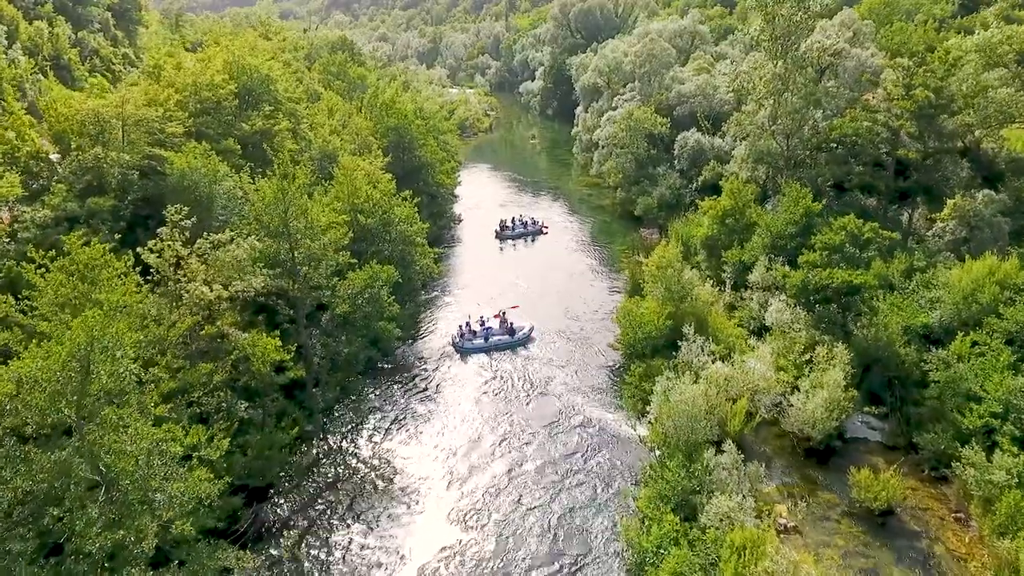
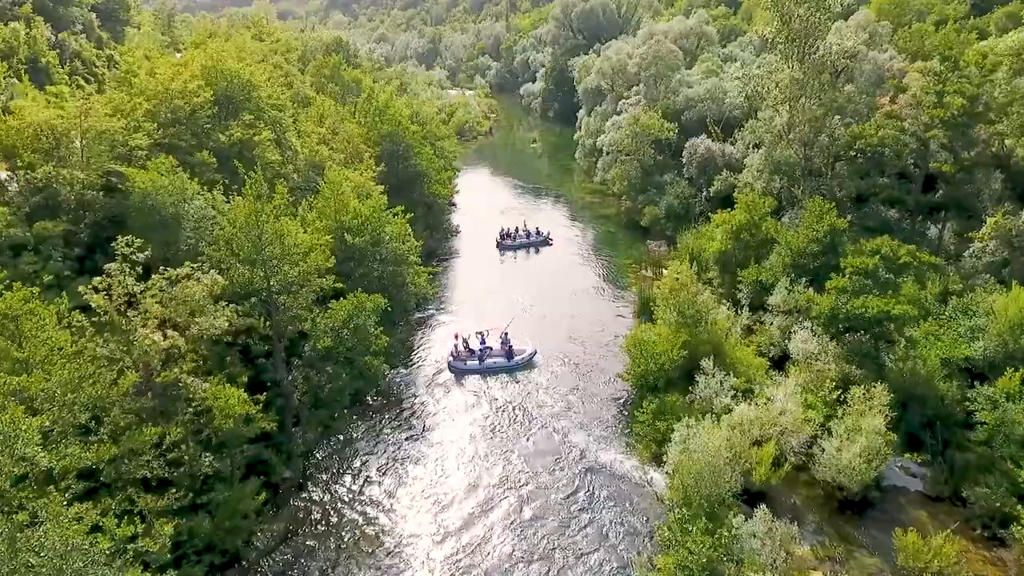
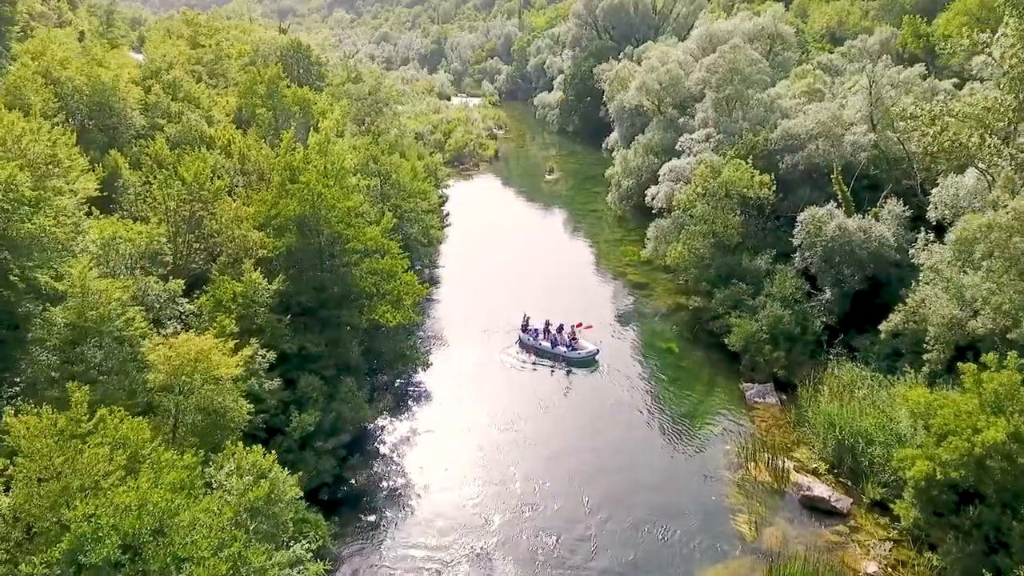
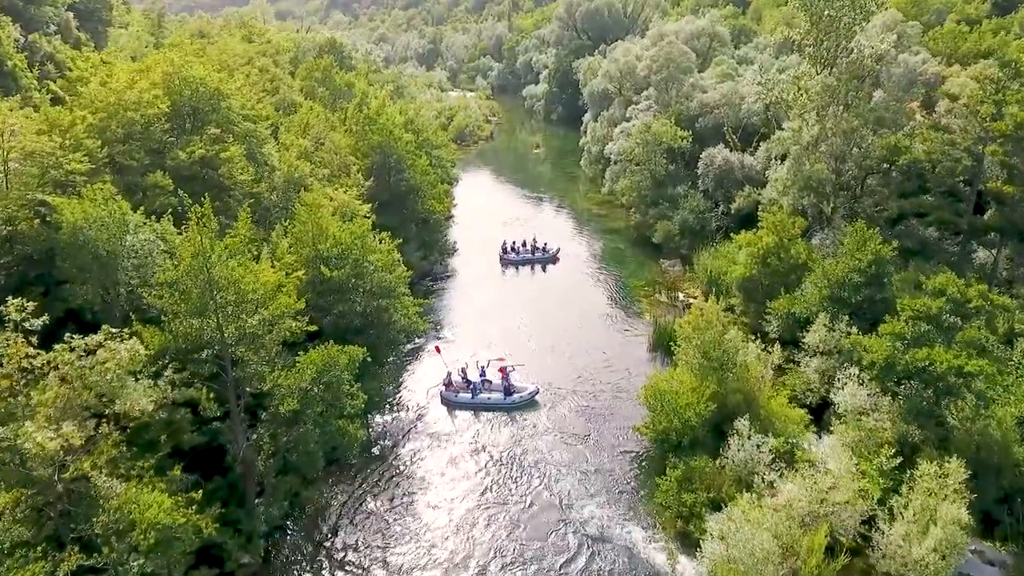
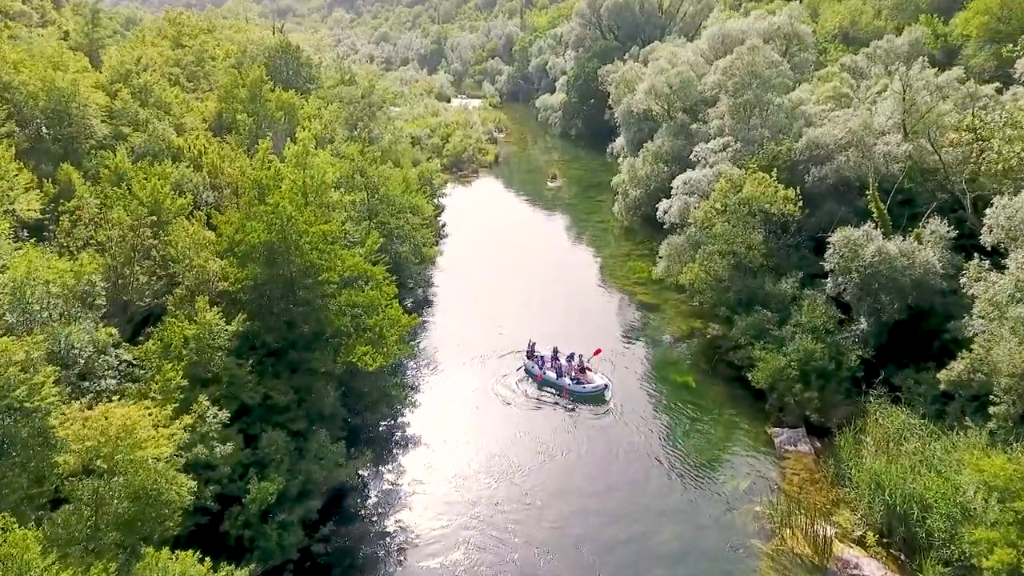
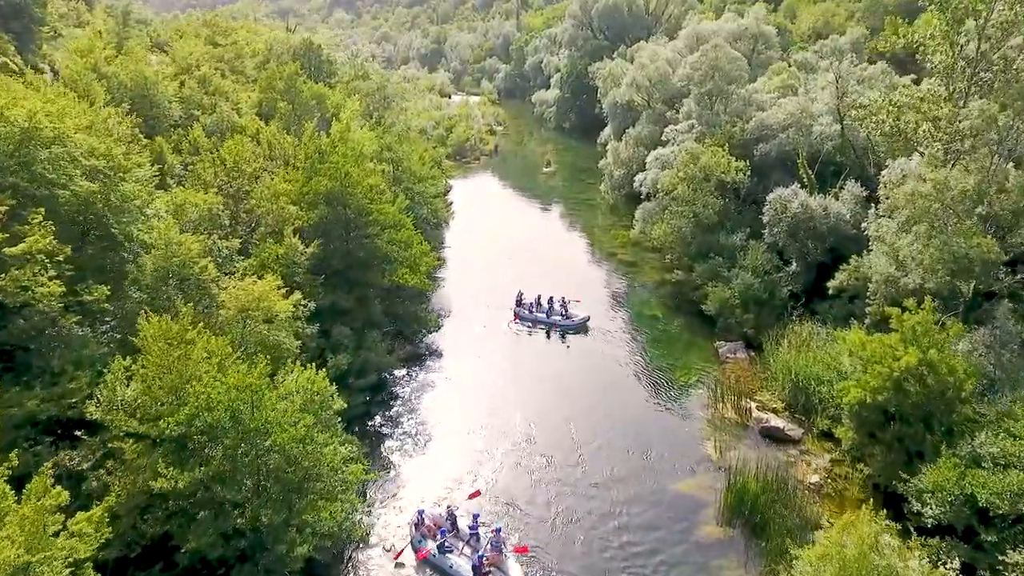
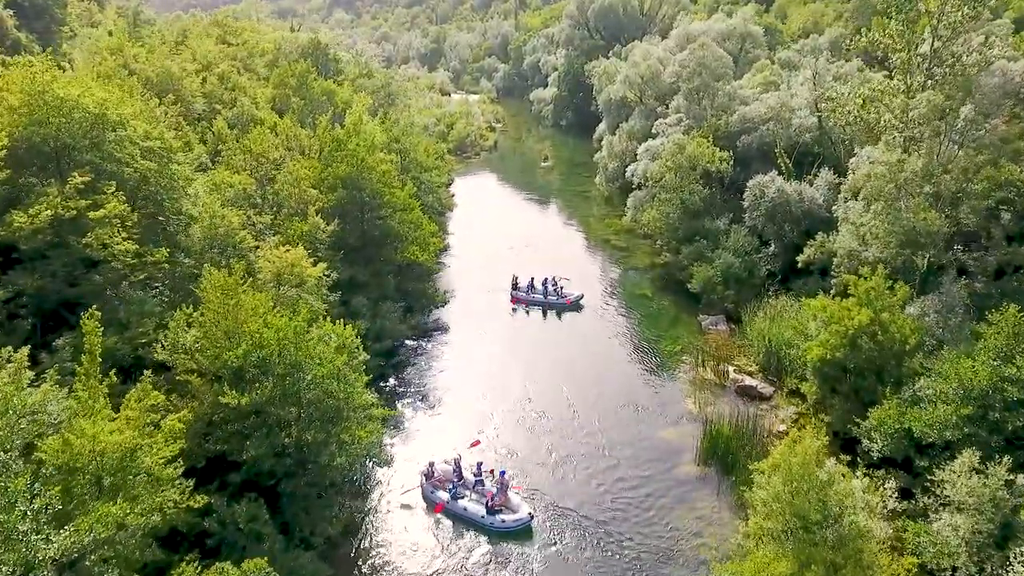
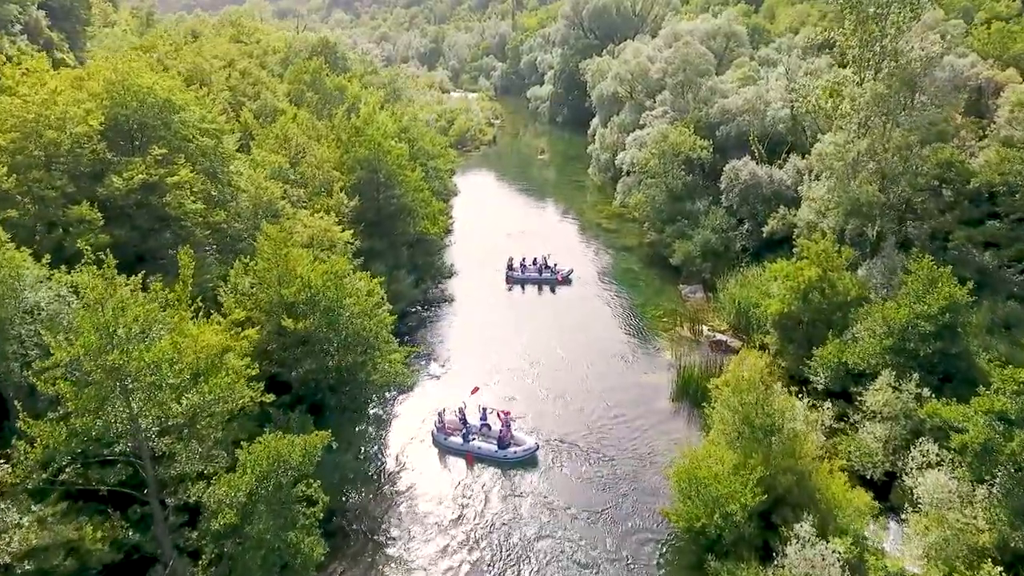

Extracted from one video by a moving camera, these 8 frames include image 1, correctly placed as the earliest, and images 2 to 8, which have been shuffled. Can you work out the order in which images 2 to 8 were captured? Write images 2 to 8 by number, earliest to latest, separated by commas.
2, 4, 8, 7, 6, 3, 5
